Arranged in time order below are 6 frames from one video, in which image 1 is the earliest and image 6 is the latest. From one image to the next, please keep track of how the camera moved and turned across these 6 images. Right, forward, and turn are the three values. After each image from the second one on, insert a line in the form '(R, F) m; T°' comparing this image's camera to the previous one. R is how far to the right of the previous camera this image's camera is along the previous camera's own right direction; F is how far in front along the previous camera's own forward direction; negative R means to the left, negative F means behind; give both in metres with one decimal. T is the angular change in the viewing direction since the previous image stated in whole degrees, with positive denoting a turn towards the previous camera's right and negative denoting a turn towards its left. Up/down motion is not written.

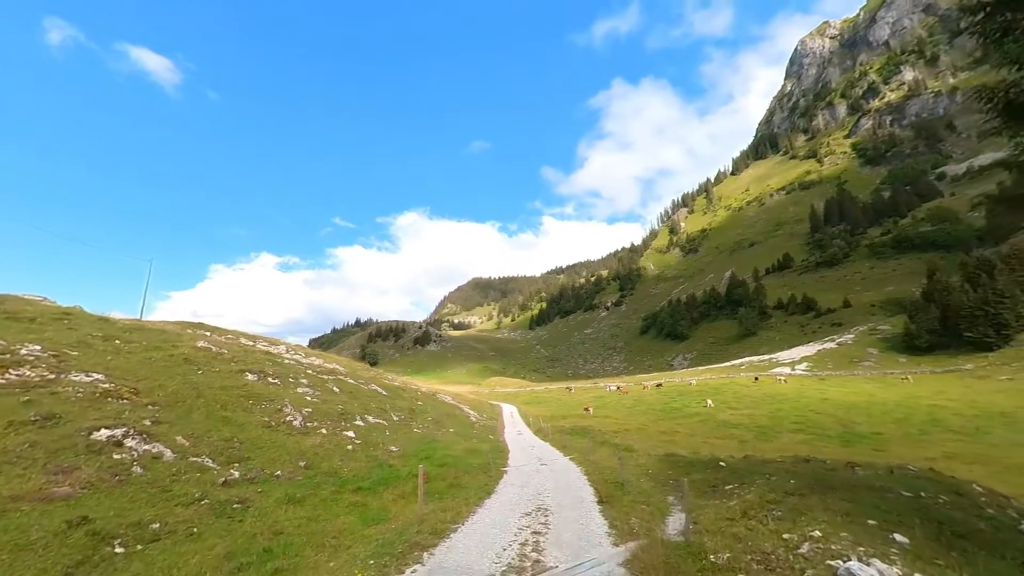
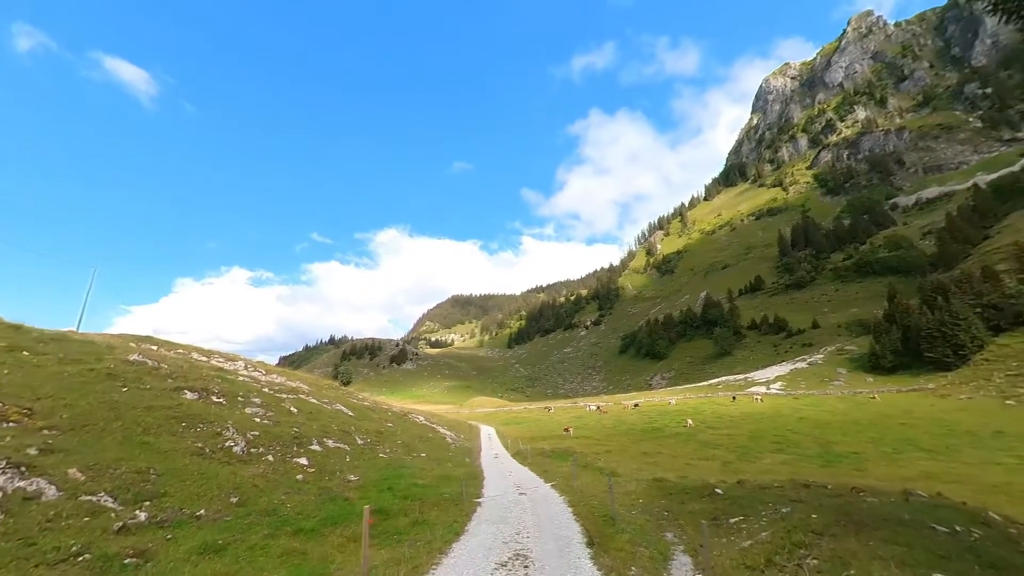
(+0.1, +1.7) m; +3°
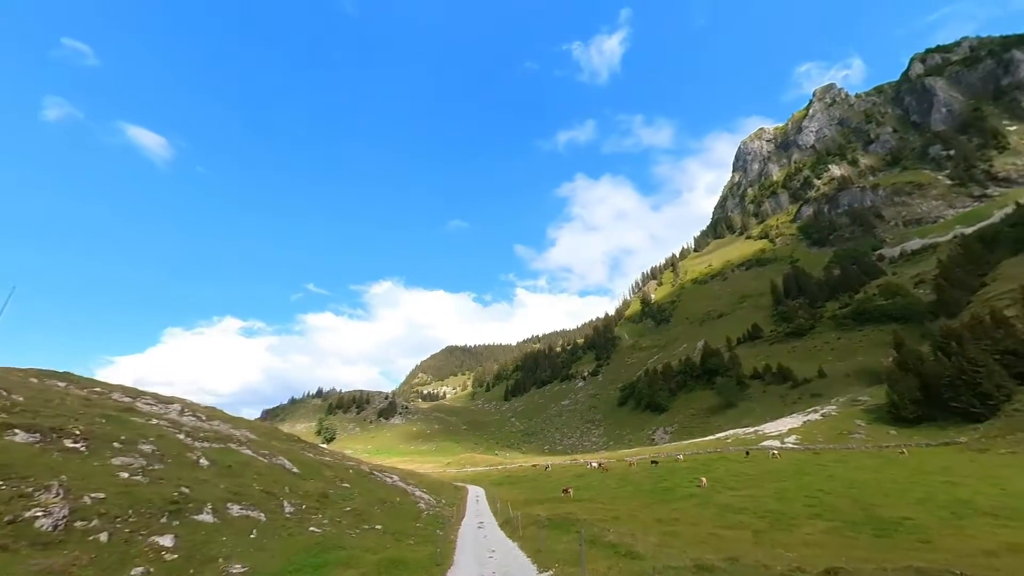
(+0.7, +5.4) m; +1°
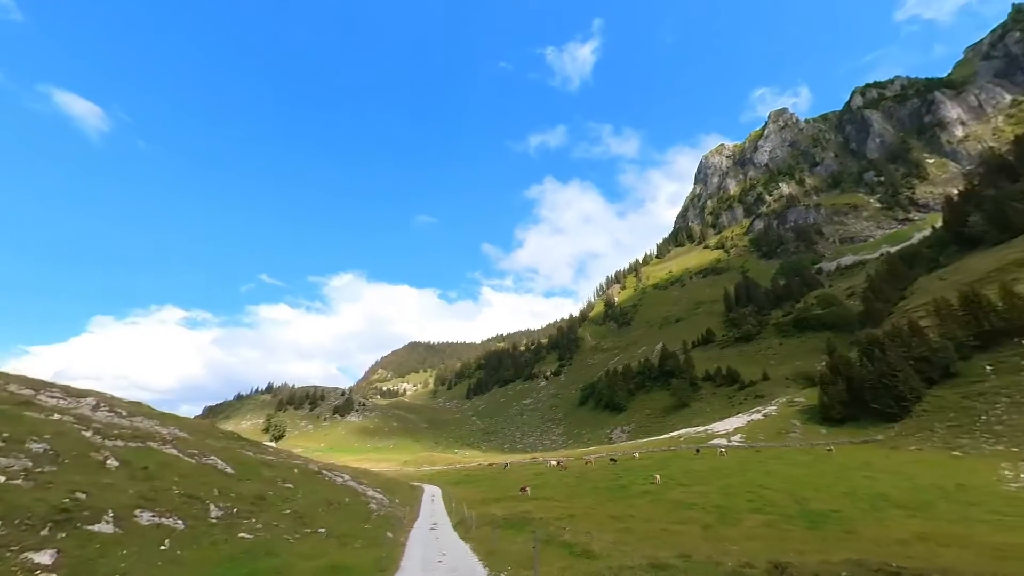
(+0.2, +0.8) m; +5°
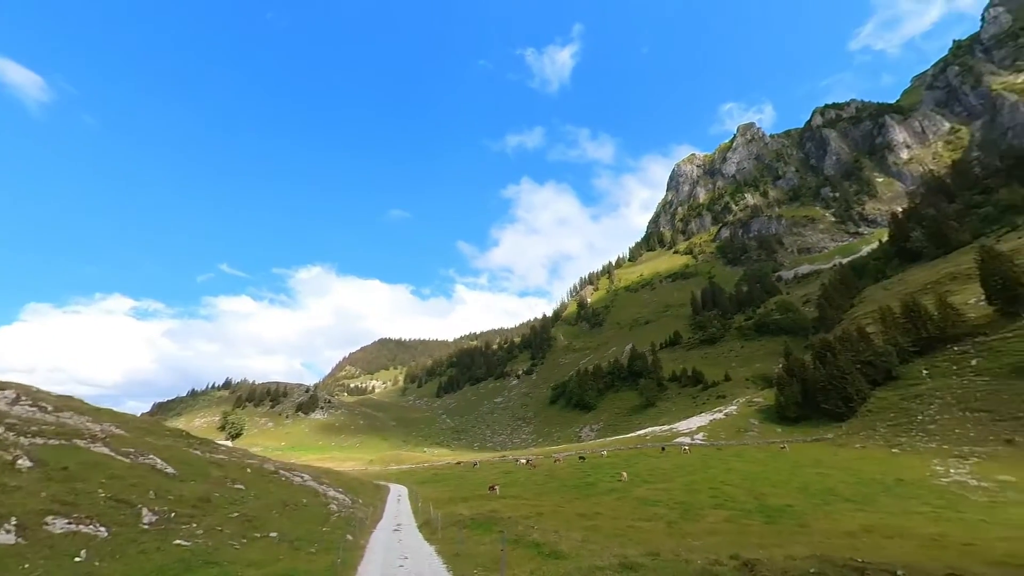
(0.0, +0.8) m; +4°
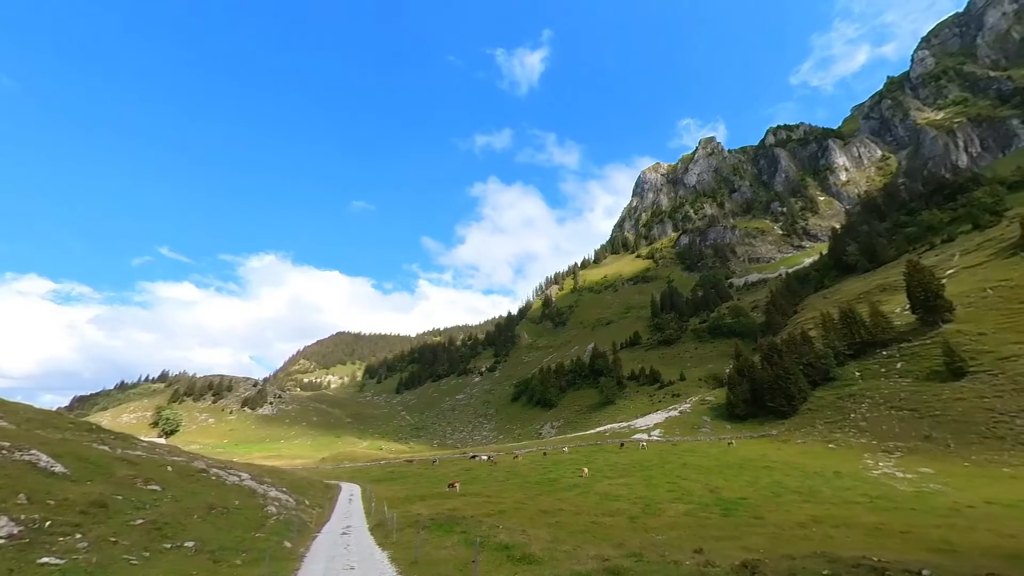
(-0.5, +2.2) m; +5°
